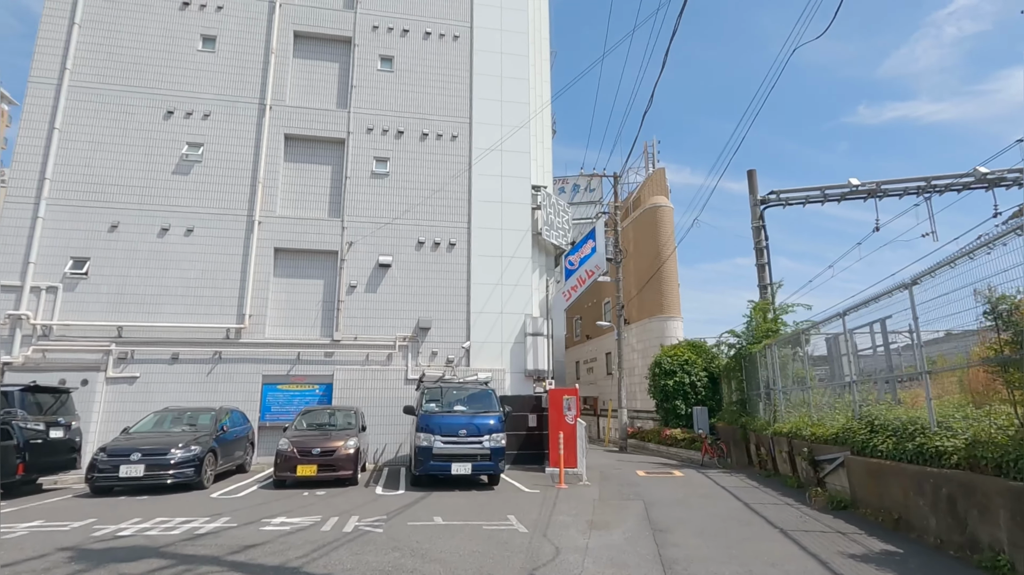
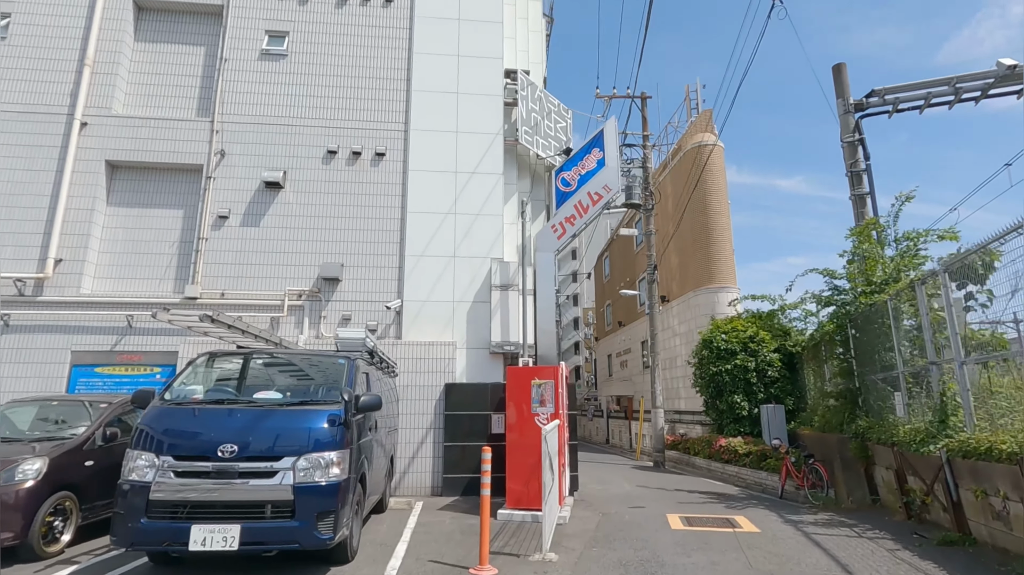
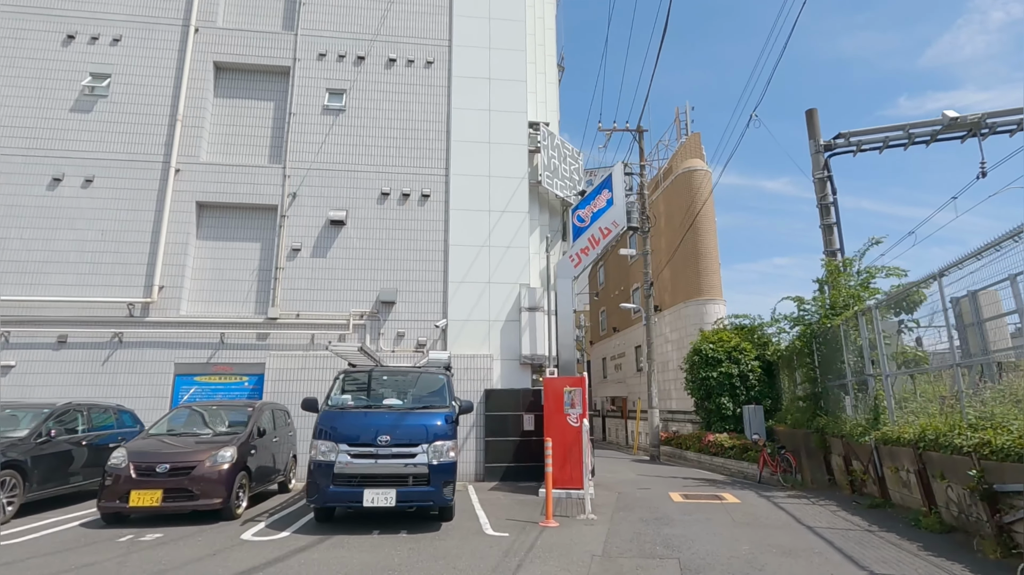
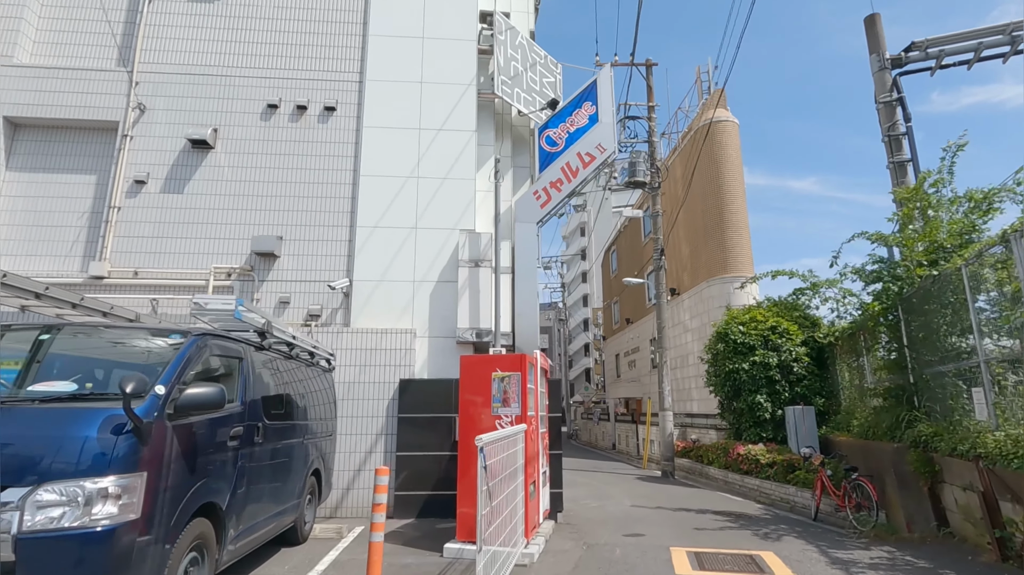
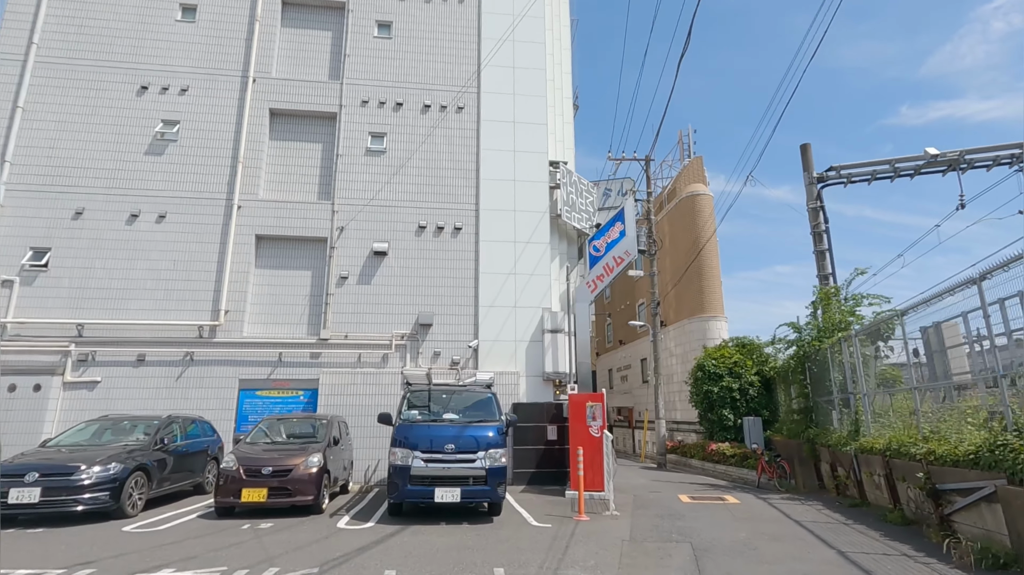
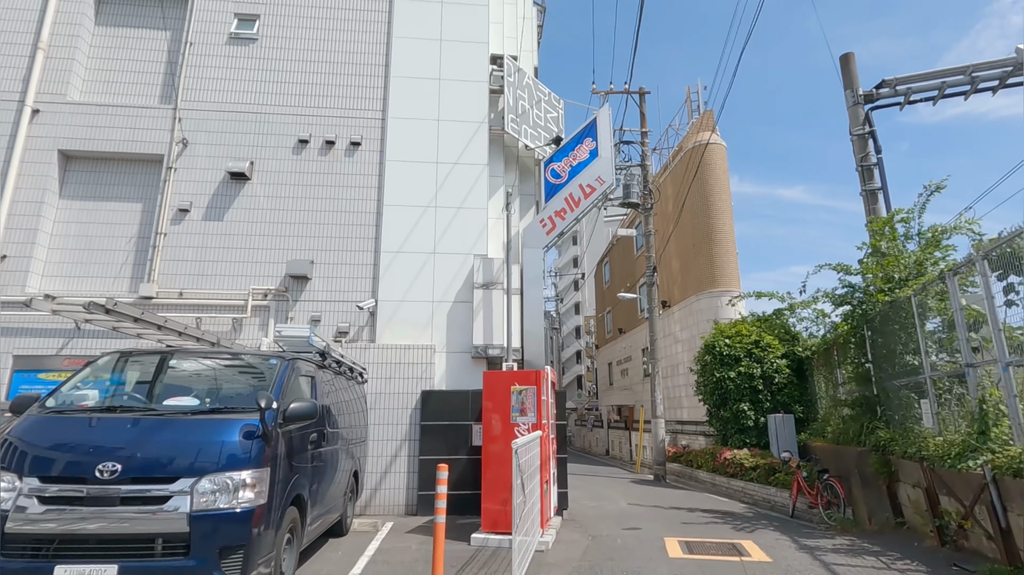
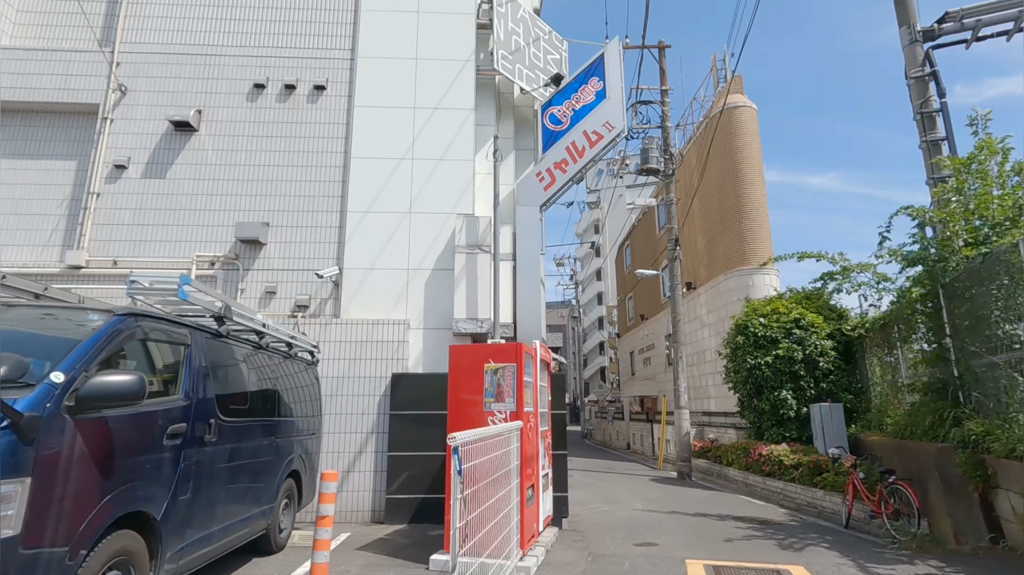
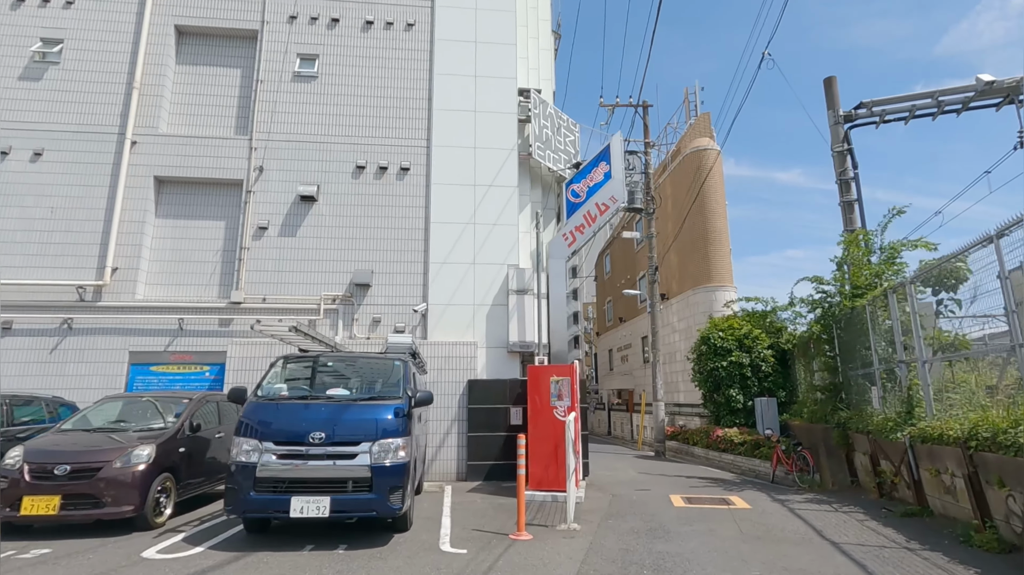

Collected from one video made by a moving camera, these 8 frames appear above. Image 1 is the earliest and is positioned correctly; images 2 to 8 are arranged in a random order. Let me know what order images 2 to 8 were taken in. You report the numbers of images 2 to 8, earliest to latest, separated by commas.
5, 3, 8, 2, 6, 4, 7
